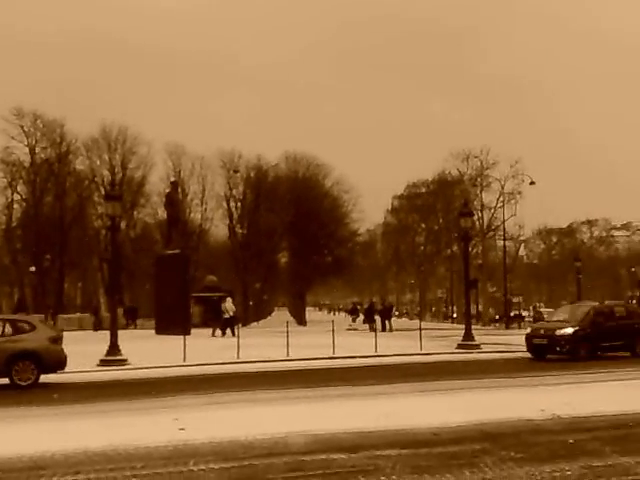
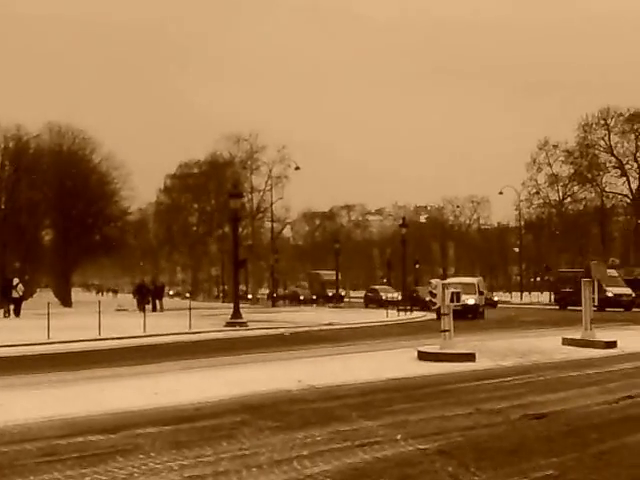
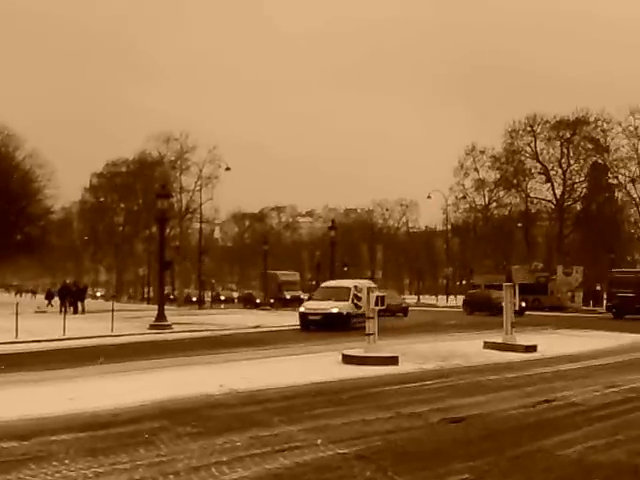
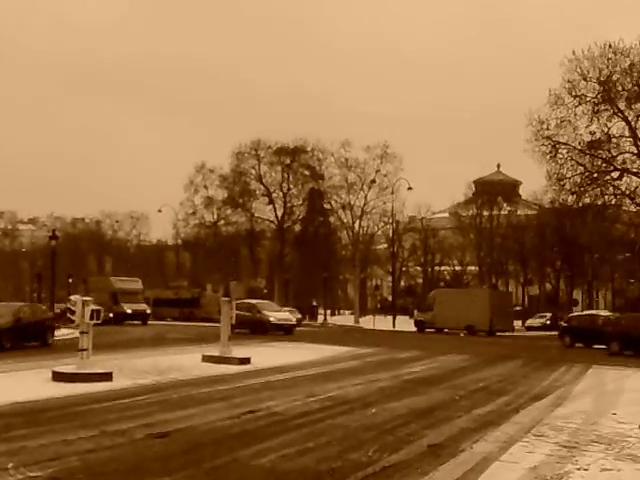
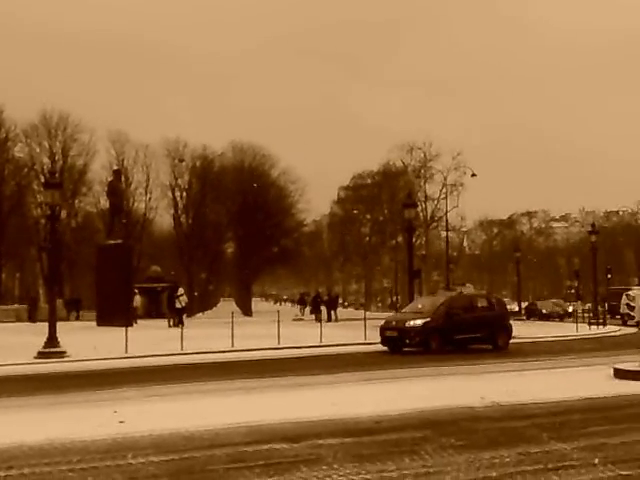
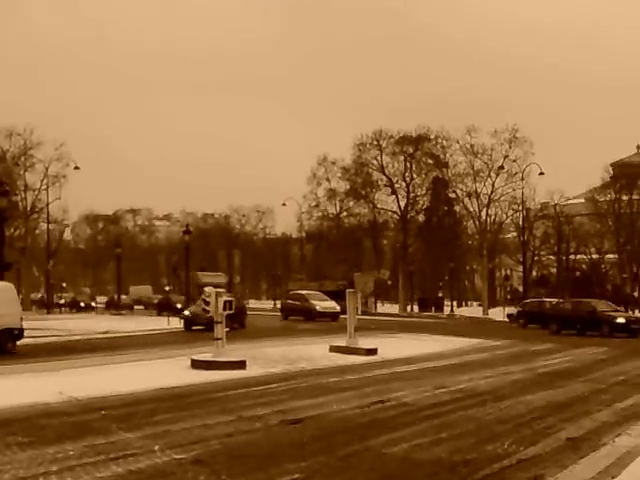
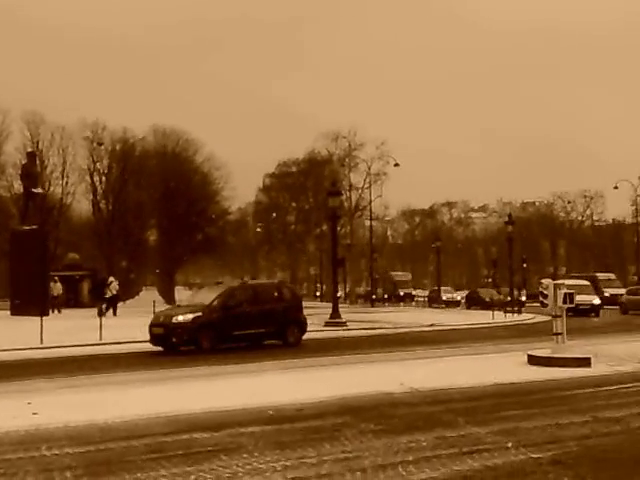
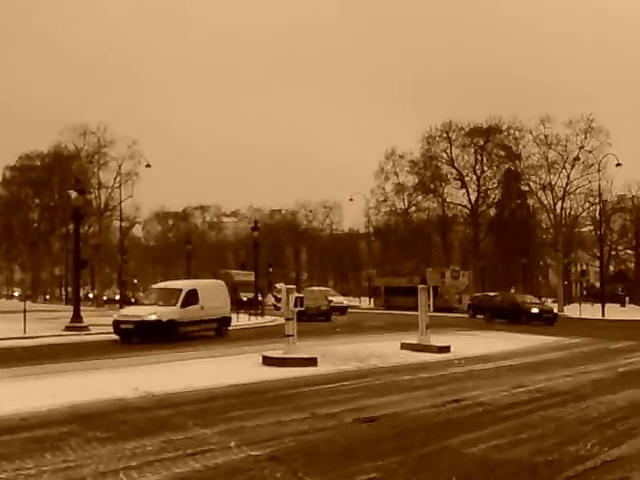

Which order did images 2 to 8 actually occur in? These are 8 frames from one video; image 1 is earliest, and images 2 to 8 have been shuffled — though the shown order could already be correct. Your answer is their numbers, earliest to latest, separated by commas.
5, 7, 2, 3, 8, 6, 4
